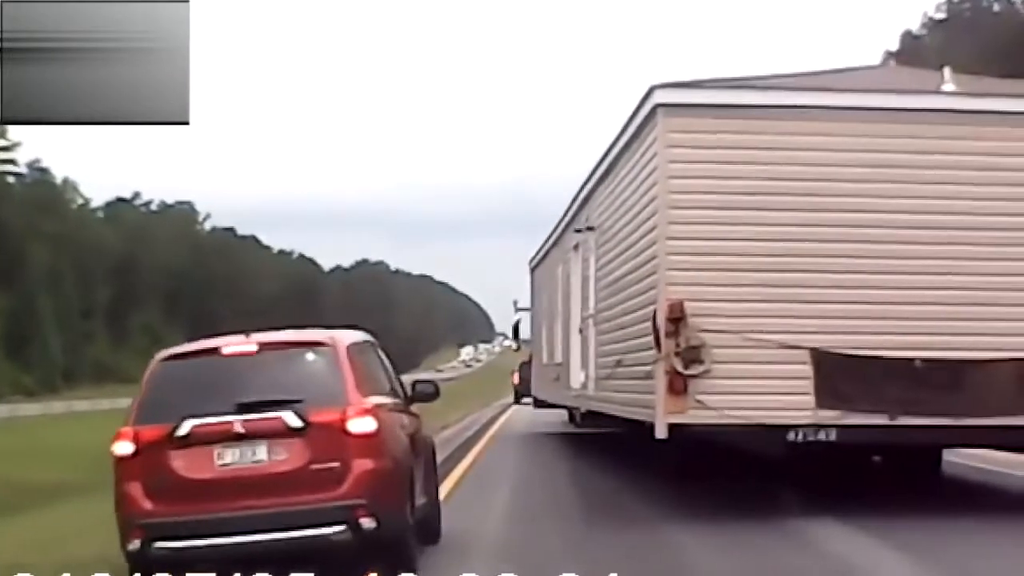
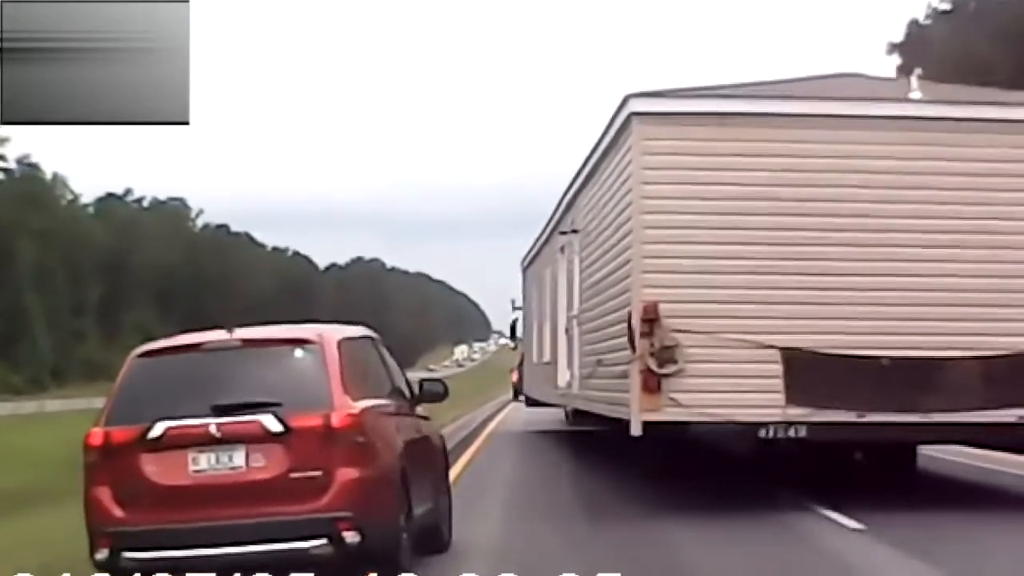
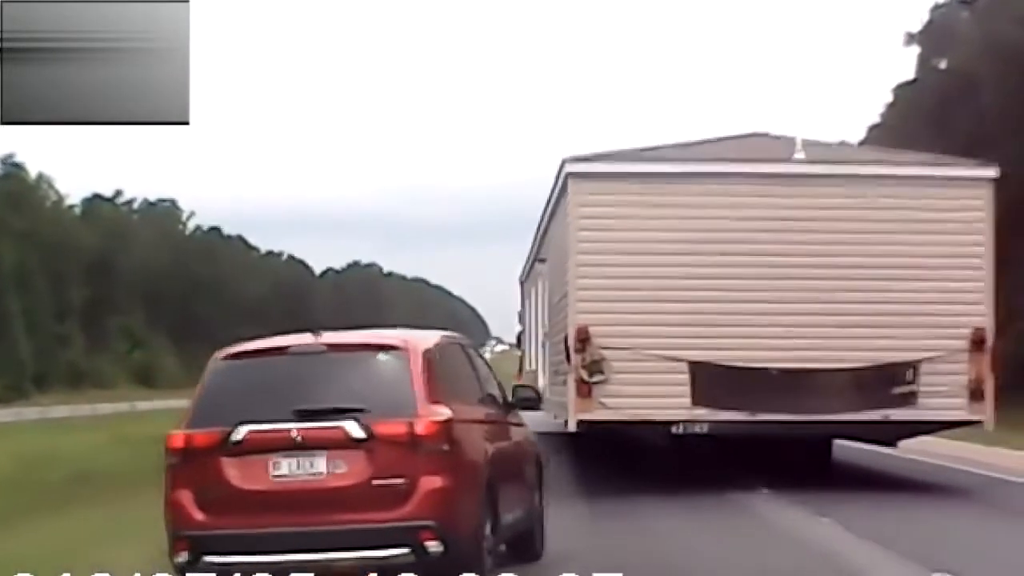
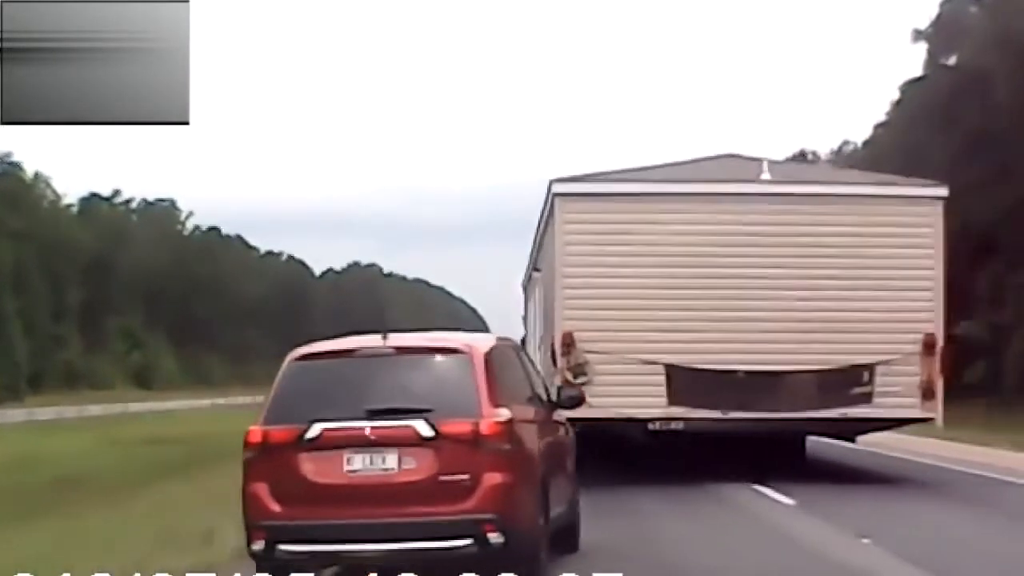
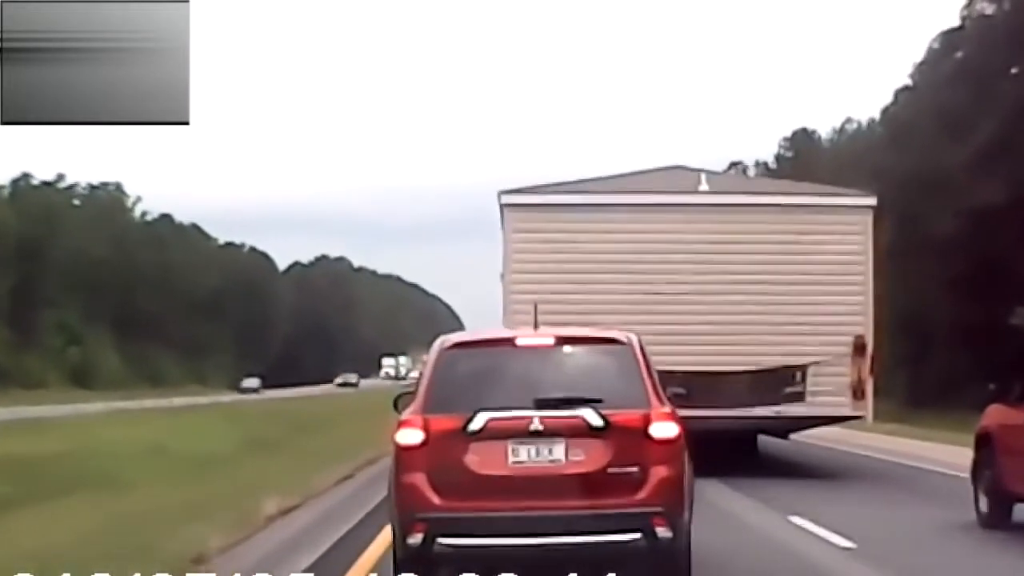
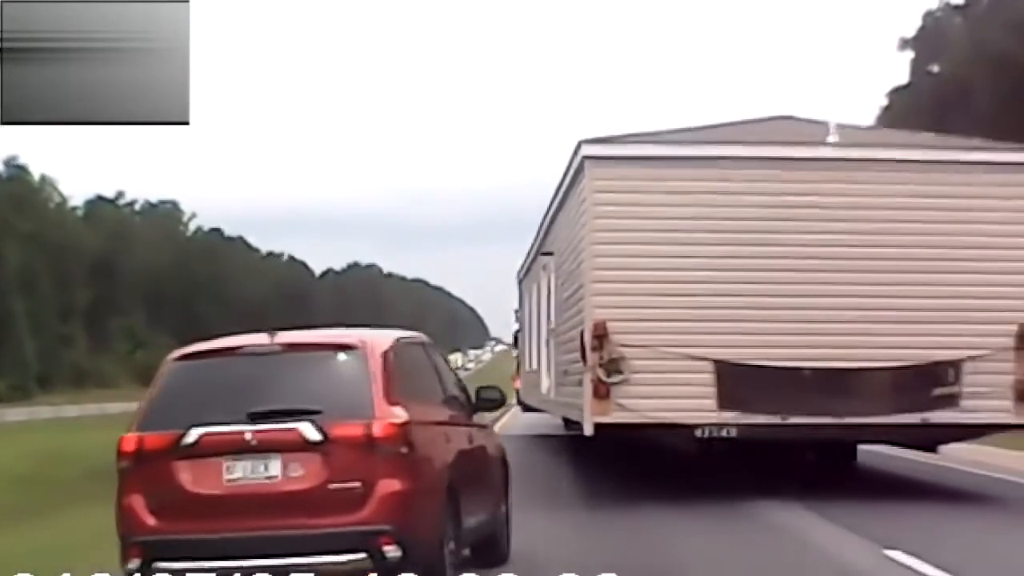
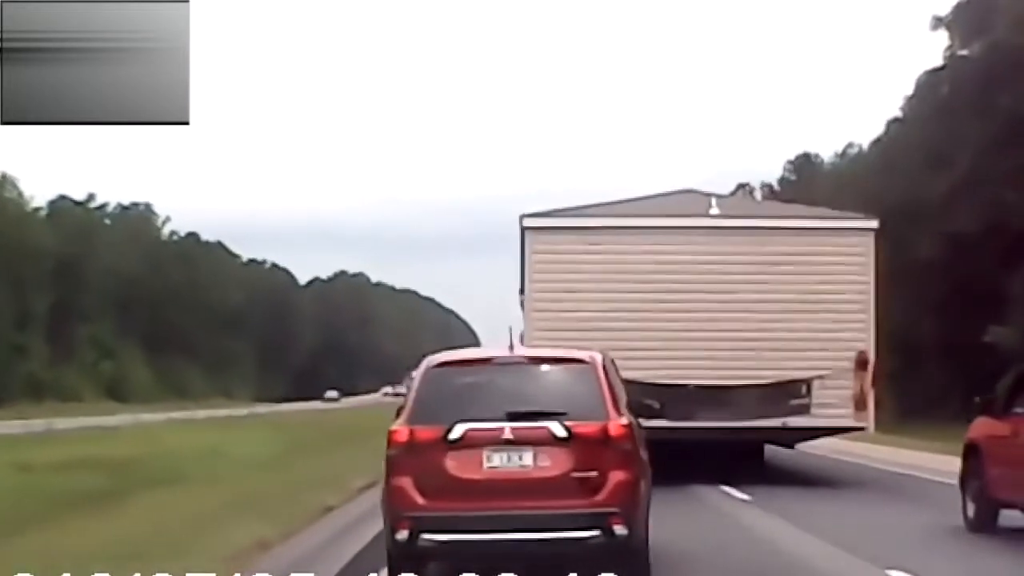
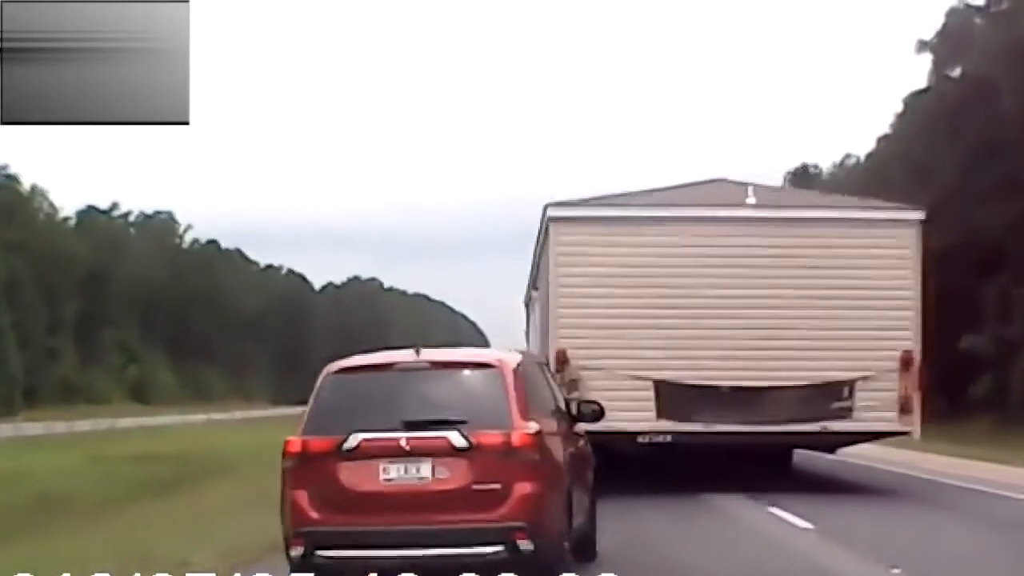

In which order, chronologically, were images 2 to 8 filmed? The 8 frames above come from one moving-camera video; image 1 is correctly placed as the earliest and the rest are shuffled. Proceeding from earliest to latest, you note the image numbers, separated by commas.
2, 6, 3, 4, 8, 7, 5
